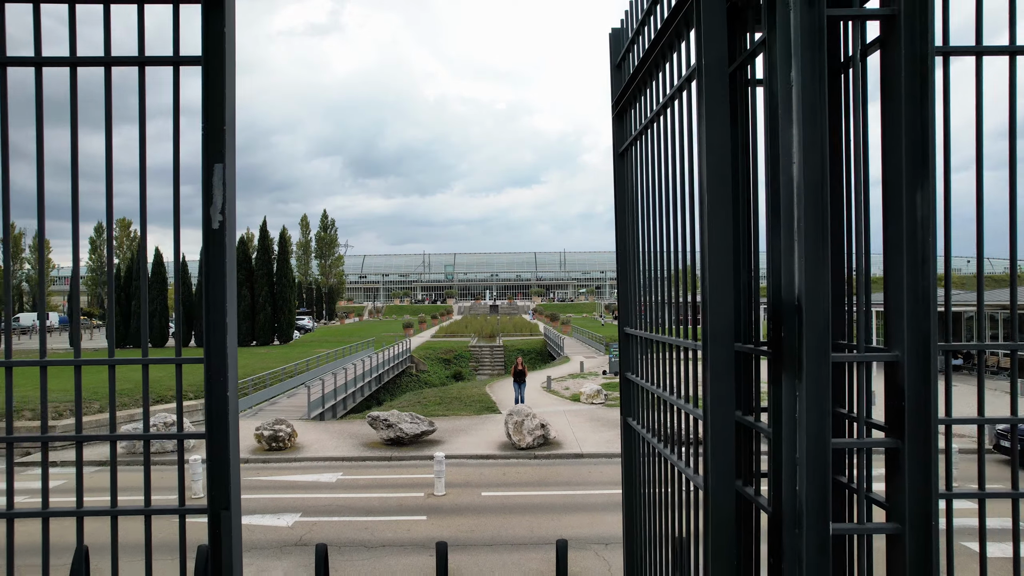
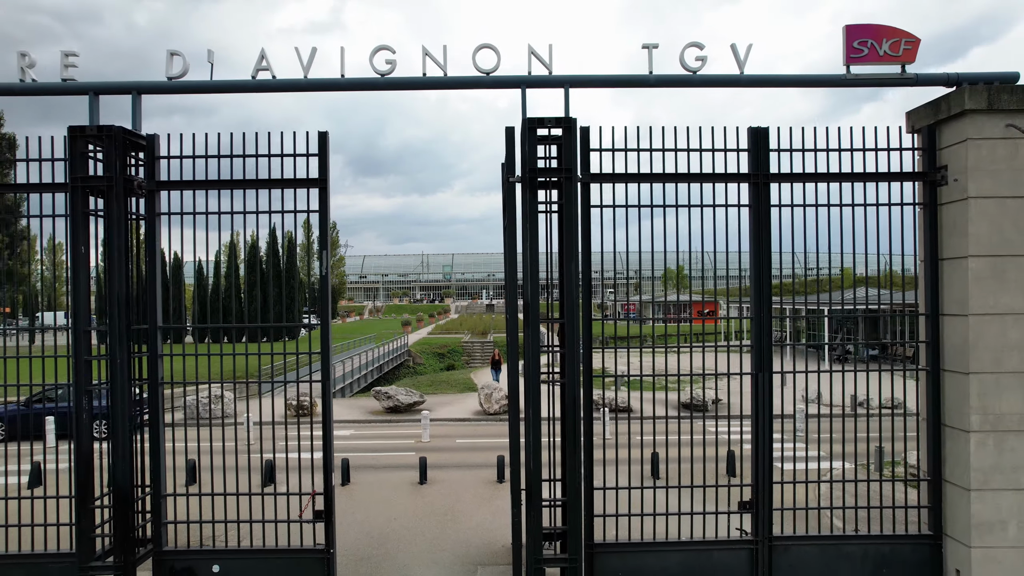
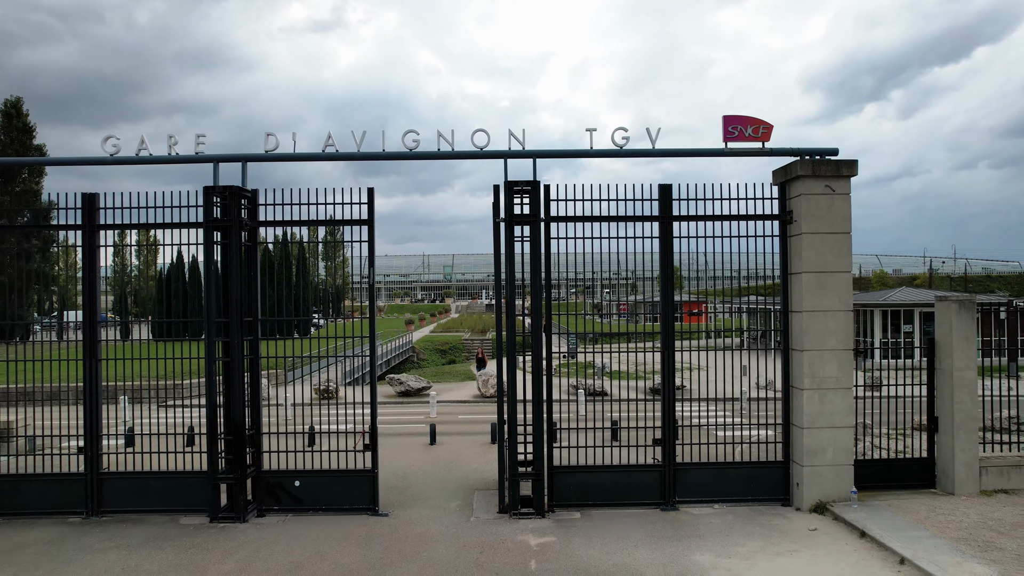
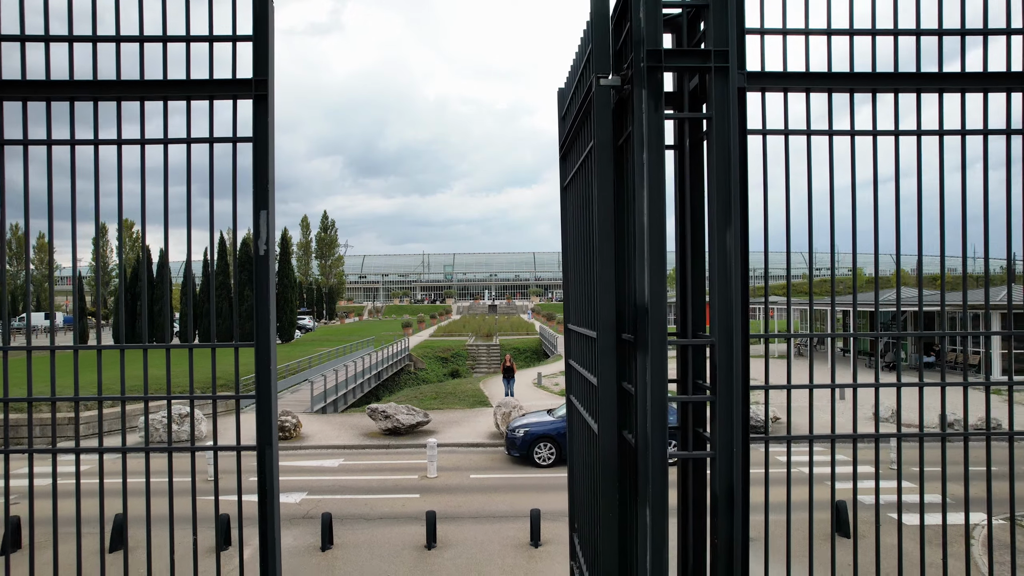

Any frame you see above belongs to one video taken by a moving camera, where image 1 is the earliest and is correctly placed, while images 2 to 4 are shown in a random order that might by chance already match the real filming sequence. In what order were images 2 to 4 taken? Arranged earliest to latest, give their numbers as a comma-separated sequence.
4, 2, 3
